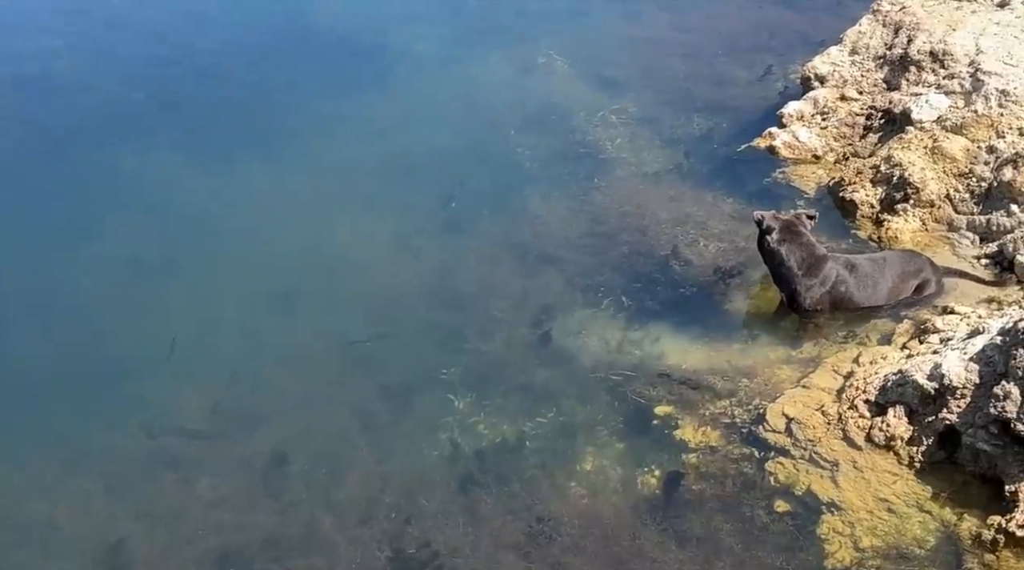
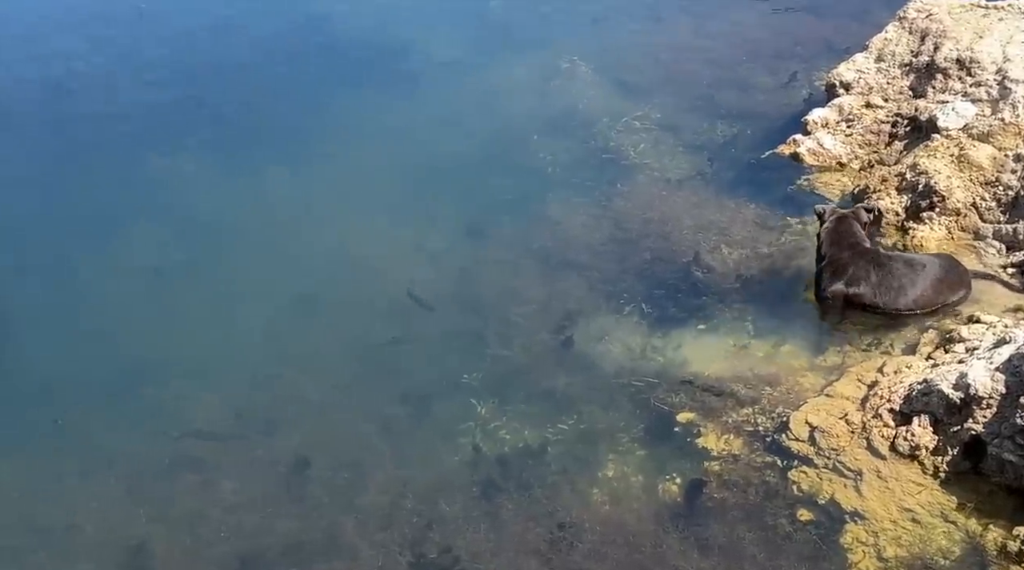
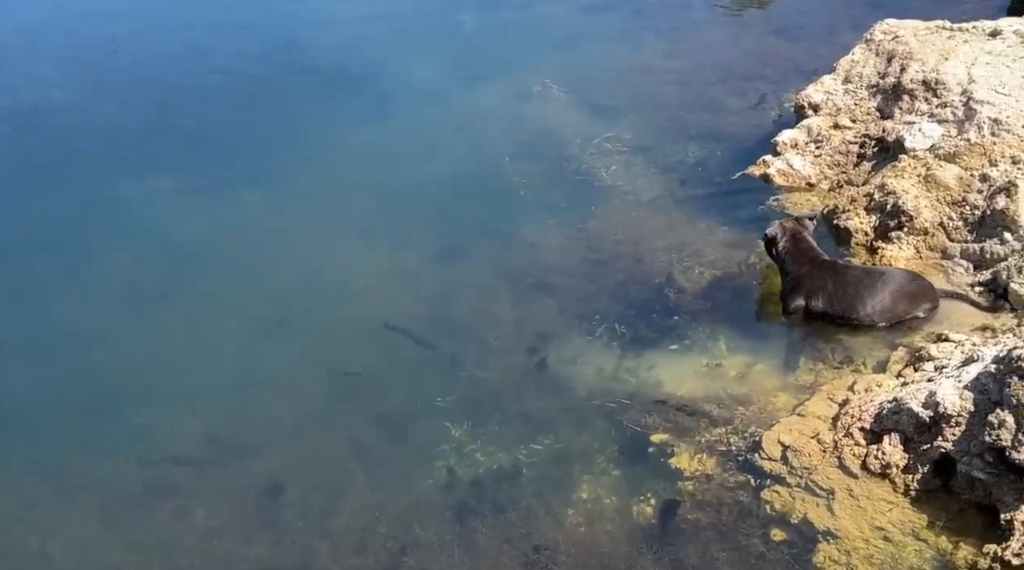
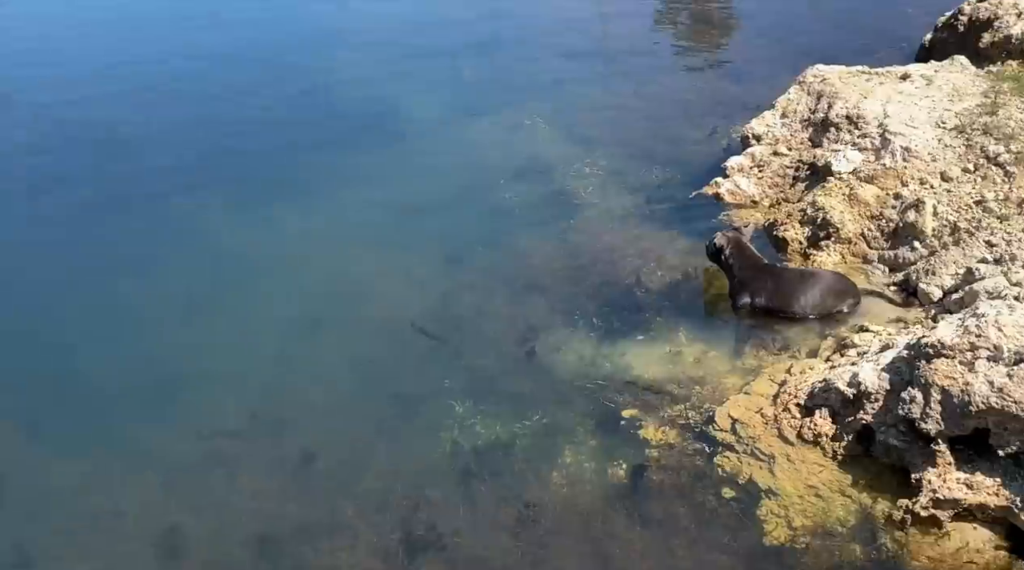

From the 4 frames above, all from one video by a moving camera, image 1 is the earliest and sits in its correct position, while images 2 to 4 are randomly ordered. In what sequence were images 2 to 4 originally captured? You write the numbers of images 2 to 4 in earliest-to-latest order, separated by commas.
2, 3, 4
